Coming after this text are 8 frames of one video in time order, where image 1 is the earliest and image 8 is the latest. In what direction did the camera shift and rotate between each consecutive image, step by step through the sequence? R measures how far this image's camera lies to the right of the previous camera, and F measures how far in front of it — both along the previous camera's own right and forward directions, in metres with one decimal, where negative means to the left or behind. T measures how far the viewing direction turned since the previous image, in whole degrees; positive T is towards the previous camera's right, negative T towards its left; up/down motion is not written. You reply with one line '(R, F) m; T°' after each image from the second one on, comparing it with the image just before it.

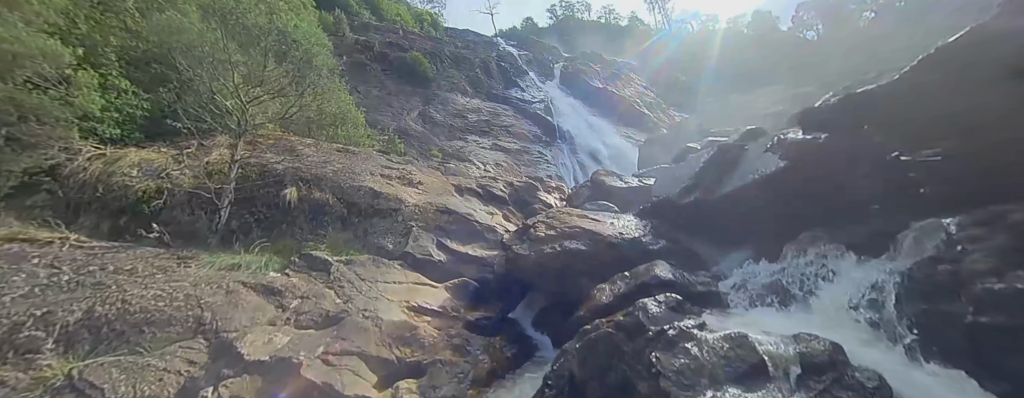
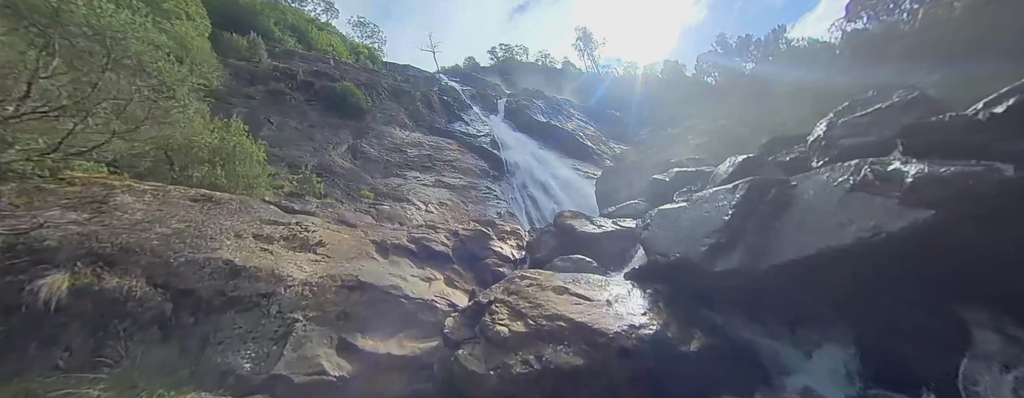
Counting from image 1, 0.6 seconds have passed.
(+0.1, +1.9) m; +10°
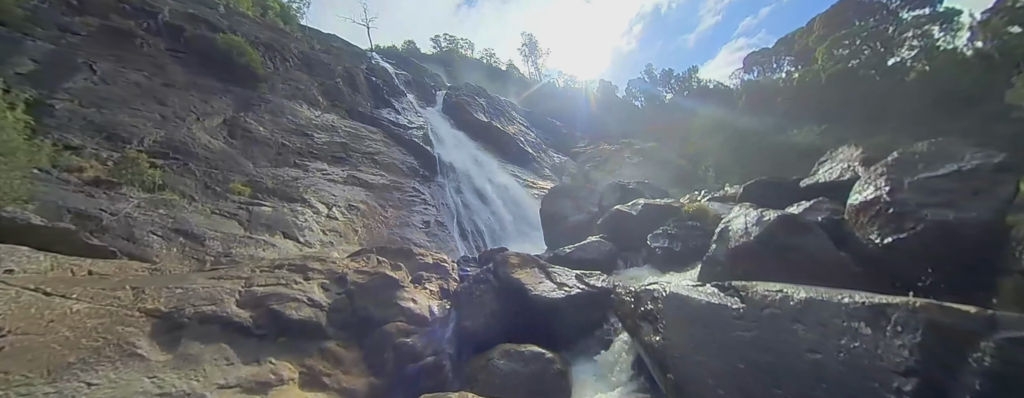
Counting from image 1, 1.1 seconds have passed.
(+0.1, +2.2) m; +12°
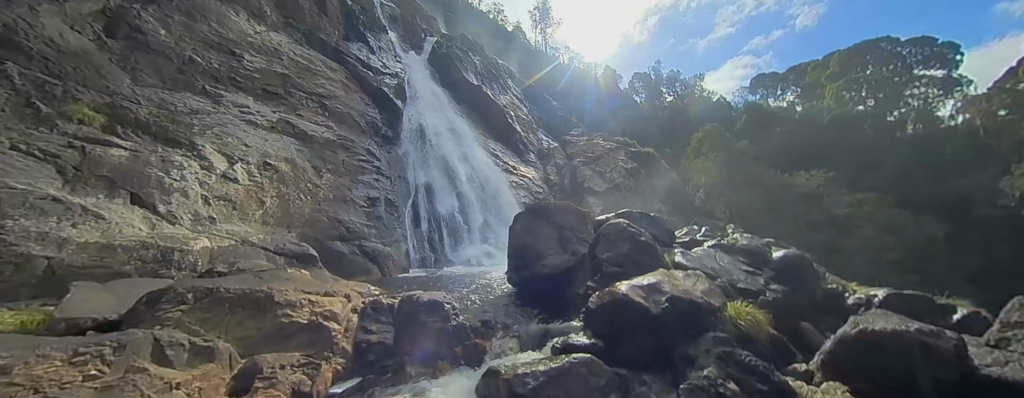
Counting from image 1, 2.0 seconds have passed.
(+0.2, +2.9) m; +5°
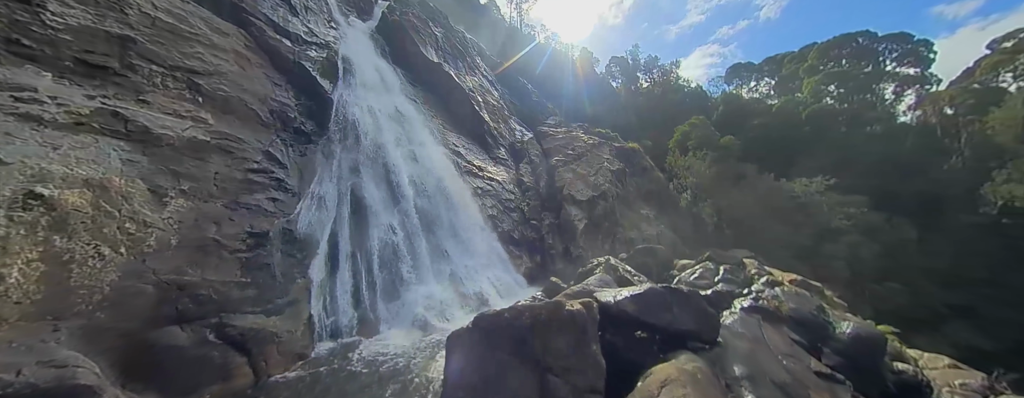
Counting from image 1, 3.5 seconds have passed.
(+0.4, +3.7) m; +5°
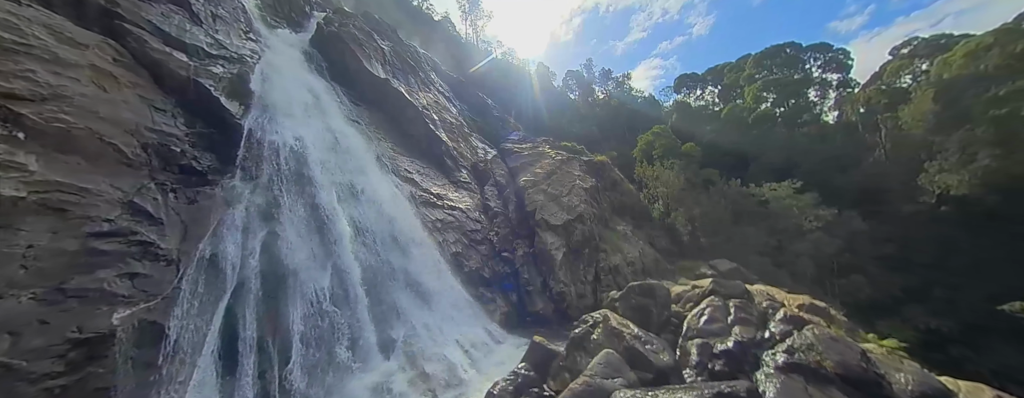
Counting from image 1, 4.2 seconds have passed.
(+0.1, +2.0) m; +6°
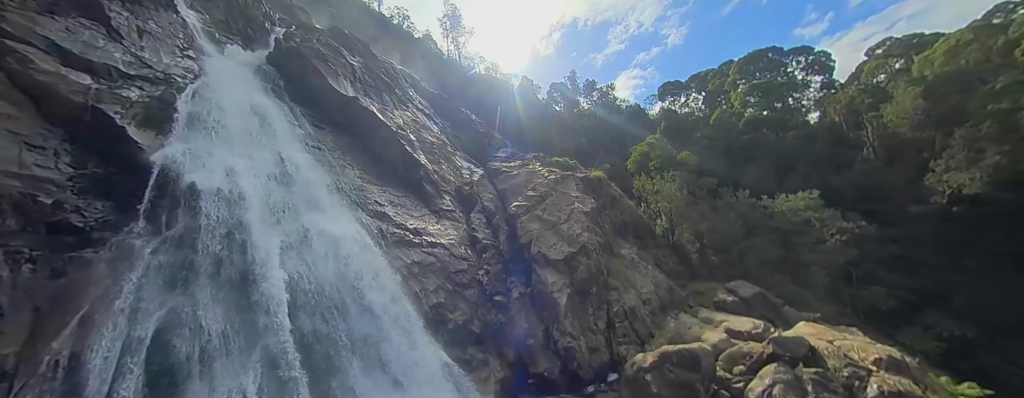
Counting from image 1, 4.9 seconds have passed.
(0.0, +2.2) m; +2°
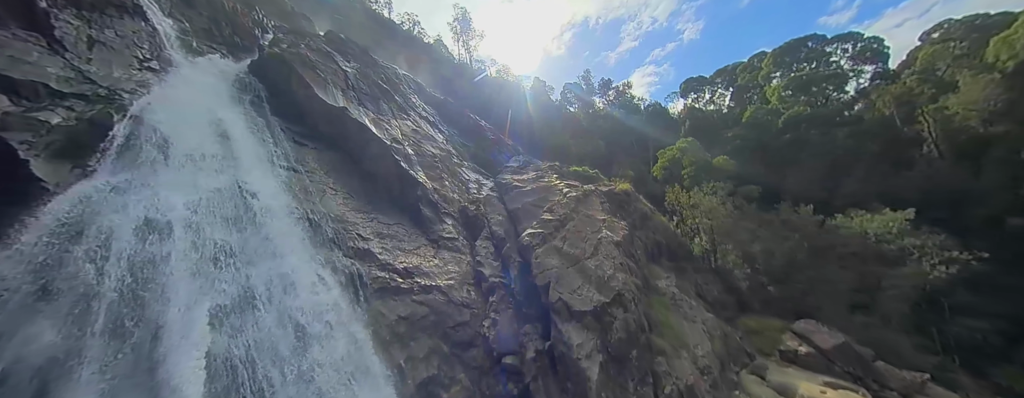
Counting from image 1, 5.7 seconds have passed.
(+0.1, +2.6) m; -3°
